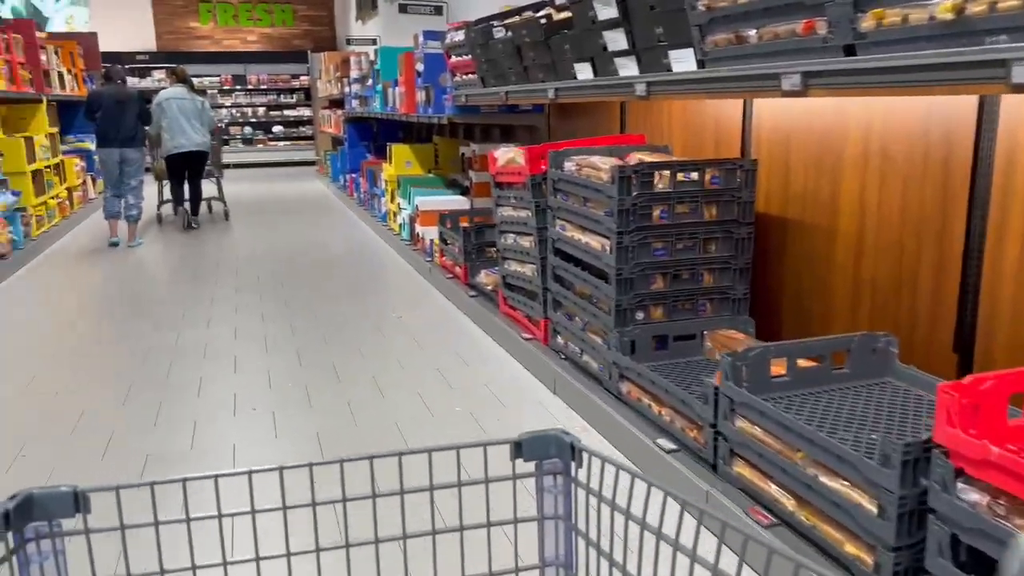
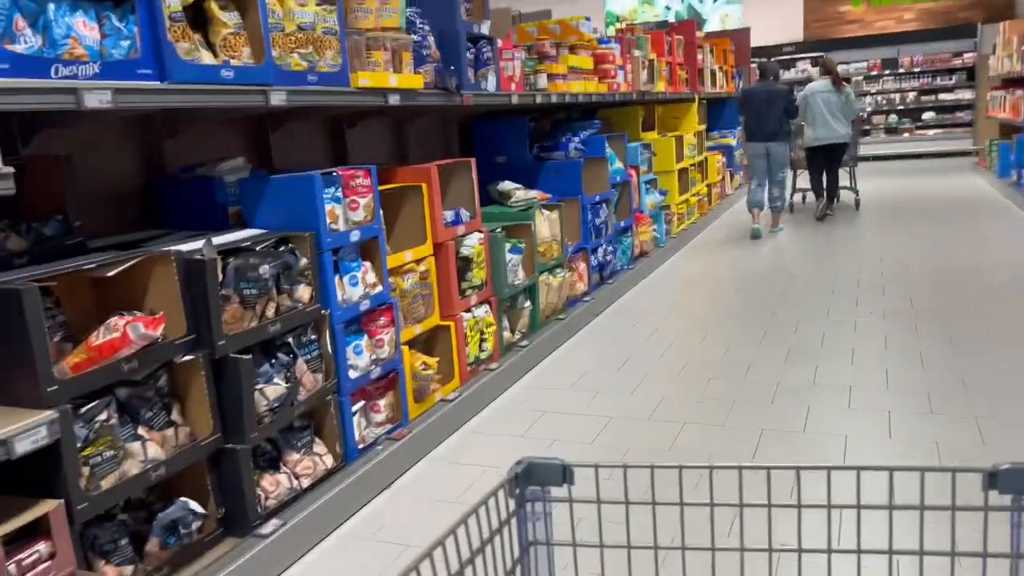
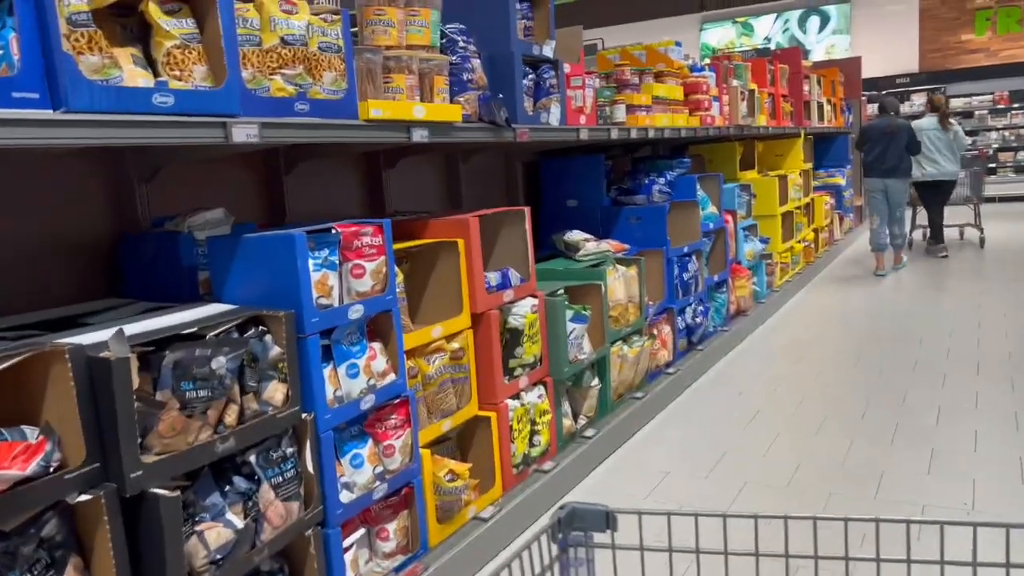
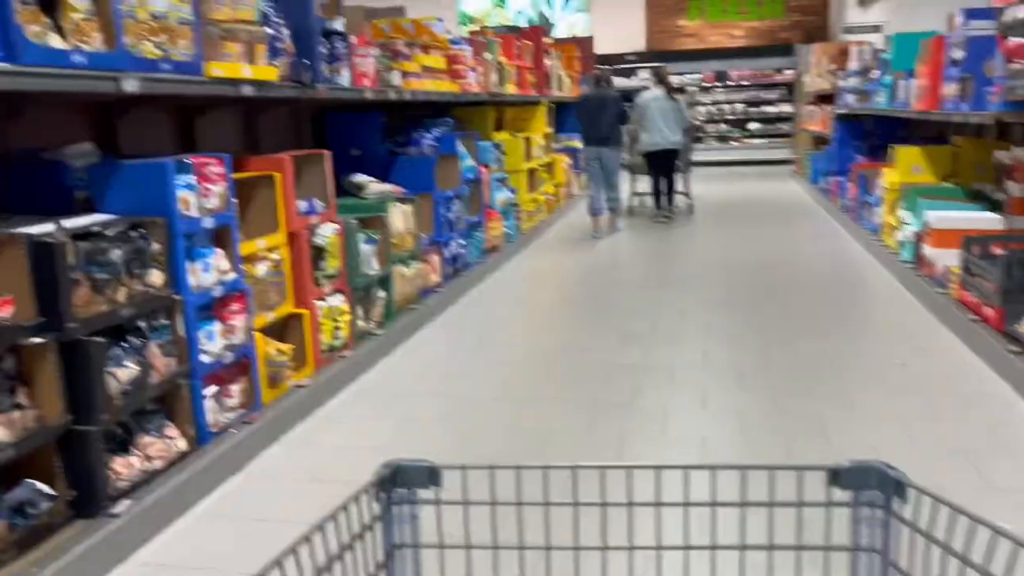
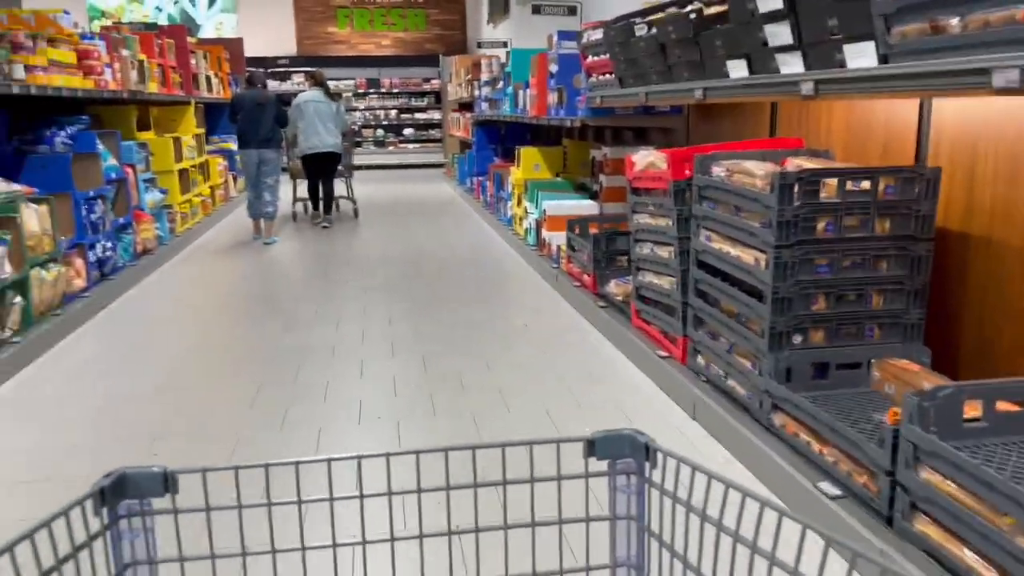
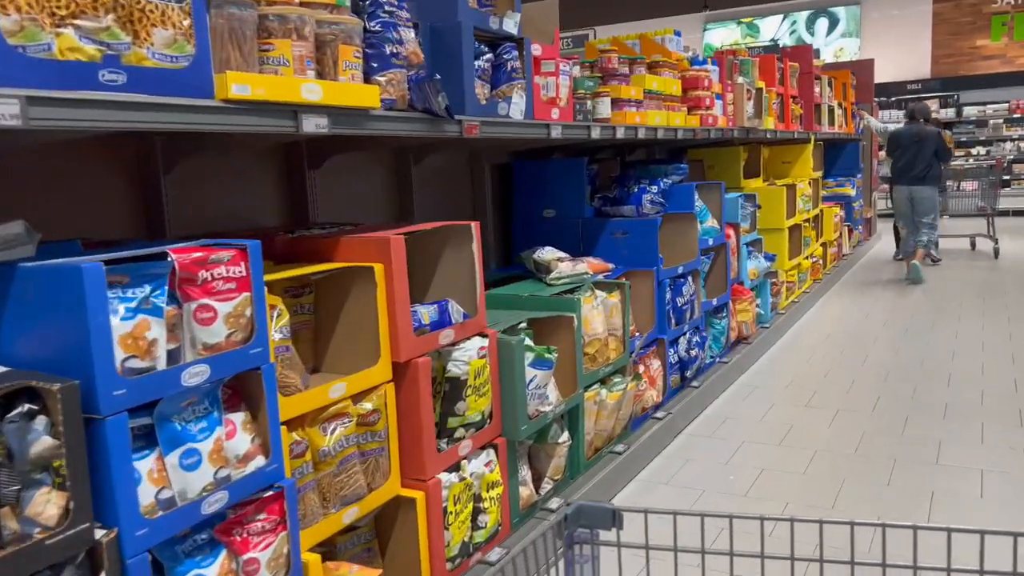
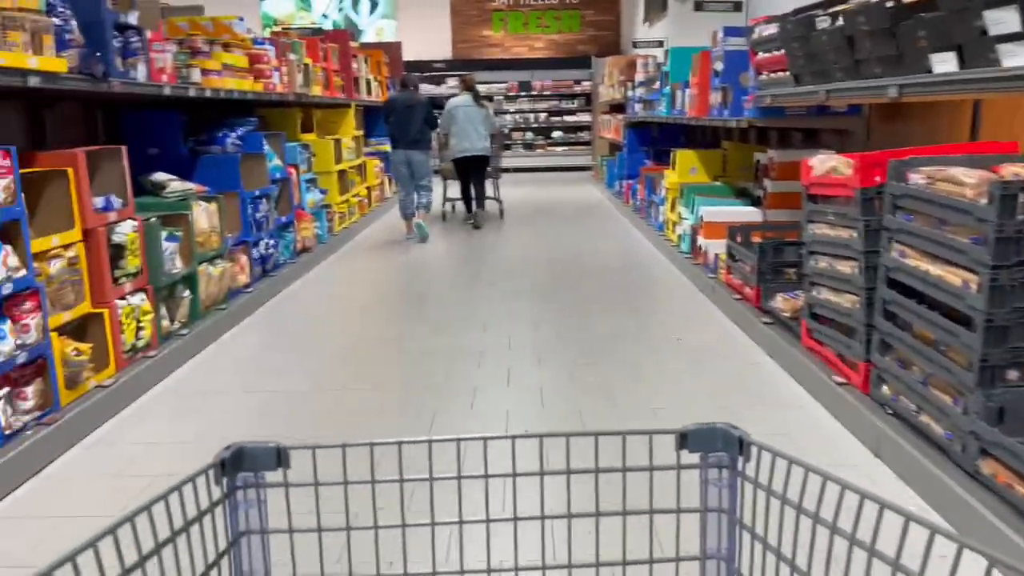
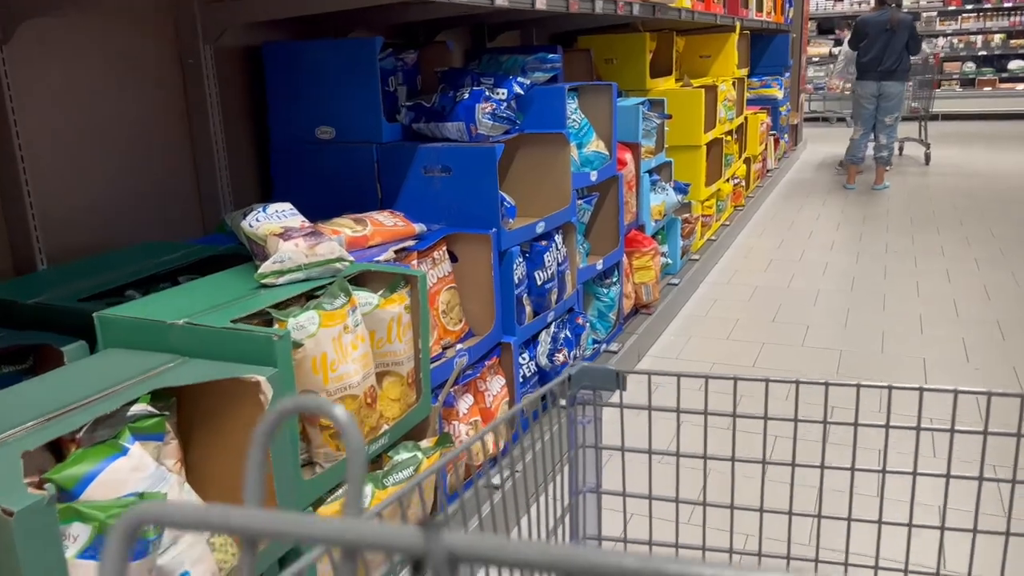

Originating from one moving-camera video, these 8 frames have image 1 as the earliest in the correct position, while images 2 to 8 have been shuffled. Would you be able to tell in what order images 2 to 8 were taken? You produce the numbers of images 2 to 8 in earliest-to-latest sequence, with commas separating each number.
5, 7, 4, 2, 3, 6, 8
